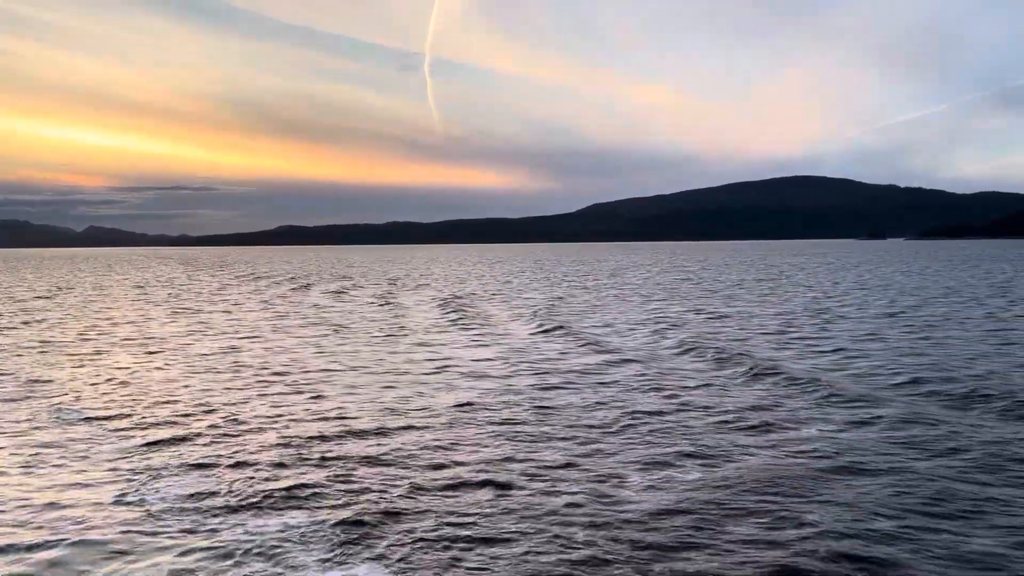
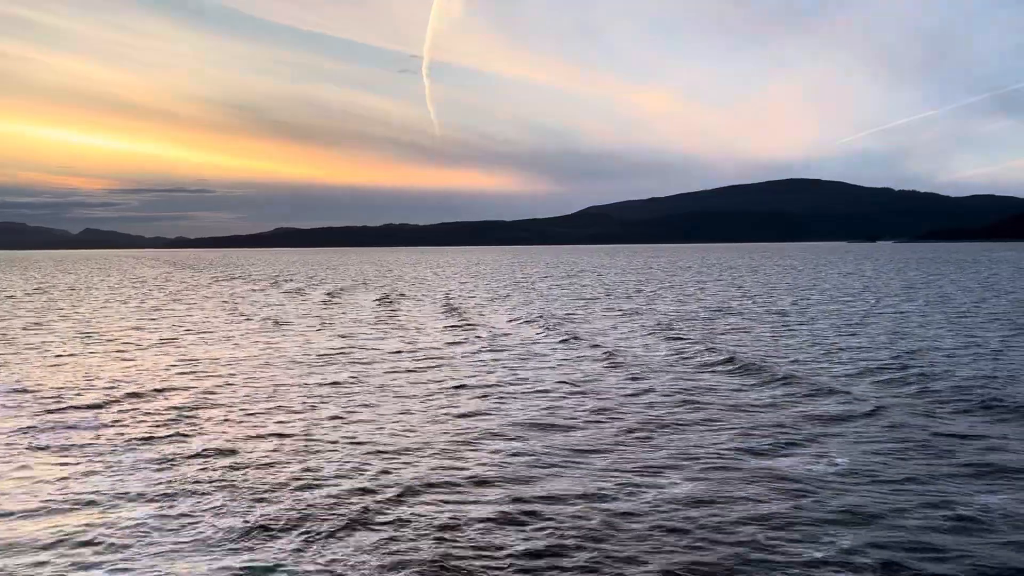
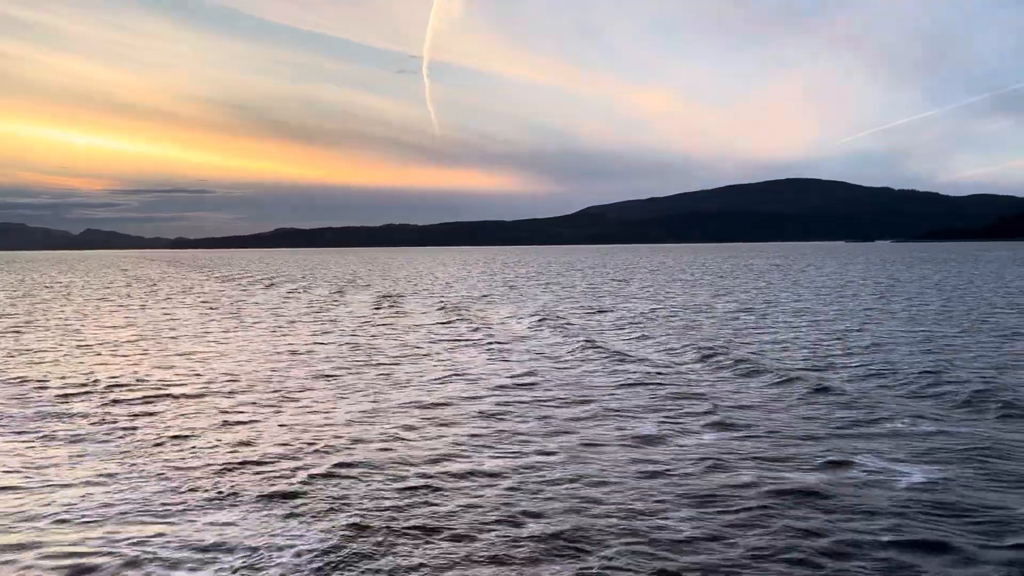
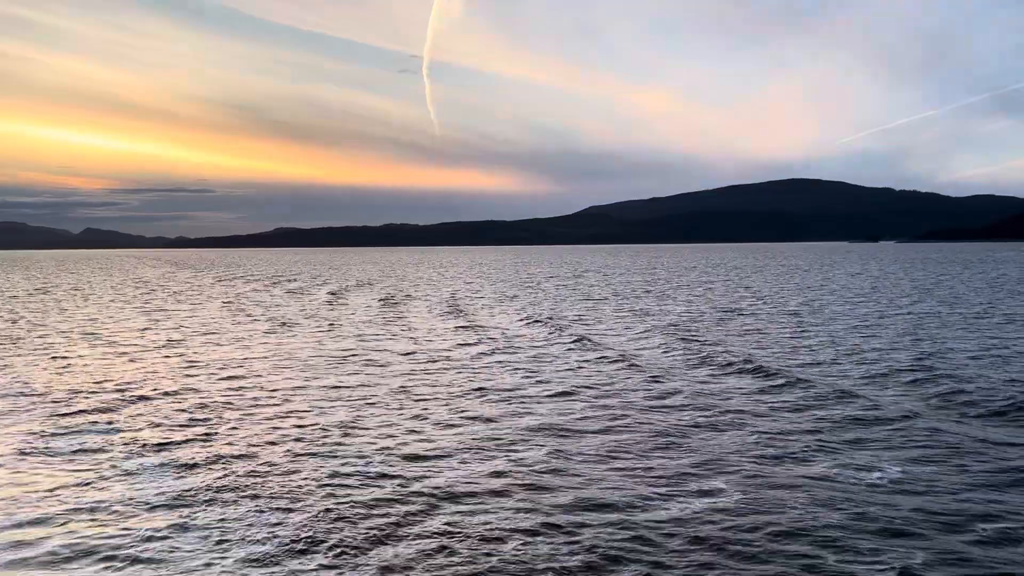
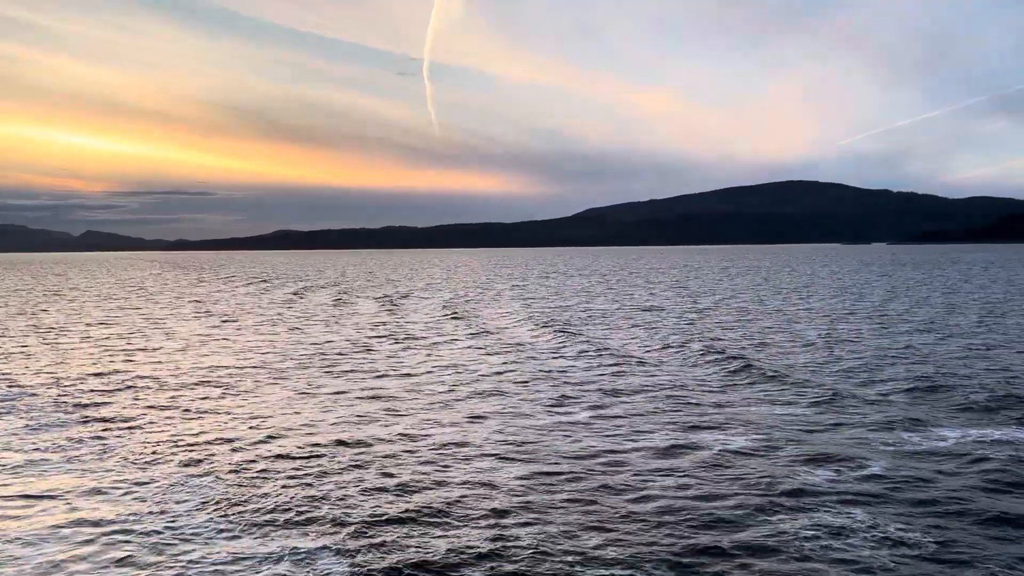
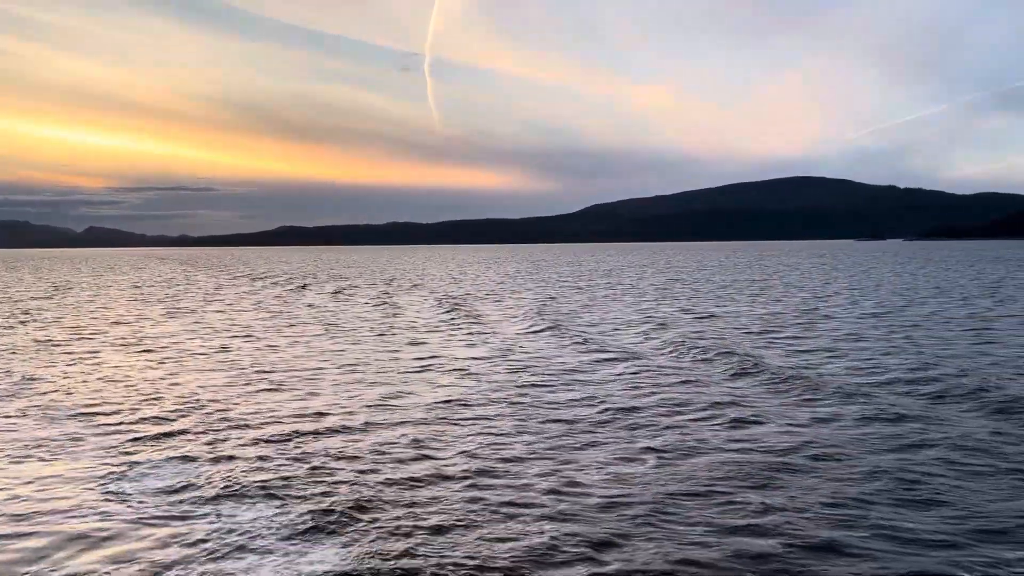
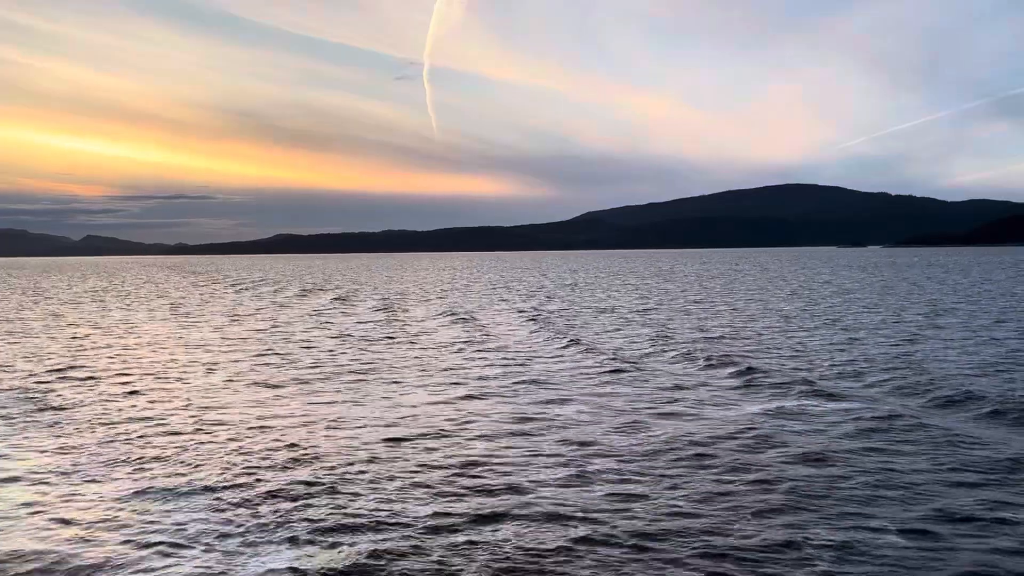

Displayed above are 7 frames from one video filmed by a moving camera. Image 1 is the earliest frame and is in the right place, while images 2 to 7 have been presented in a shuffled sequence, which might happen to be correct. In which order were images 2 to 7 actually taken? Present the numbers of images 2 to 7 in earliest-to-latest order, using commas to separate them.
6, 4, 2, 3, 5, 7
